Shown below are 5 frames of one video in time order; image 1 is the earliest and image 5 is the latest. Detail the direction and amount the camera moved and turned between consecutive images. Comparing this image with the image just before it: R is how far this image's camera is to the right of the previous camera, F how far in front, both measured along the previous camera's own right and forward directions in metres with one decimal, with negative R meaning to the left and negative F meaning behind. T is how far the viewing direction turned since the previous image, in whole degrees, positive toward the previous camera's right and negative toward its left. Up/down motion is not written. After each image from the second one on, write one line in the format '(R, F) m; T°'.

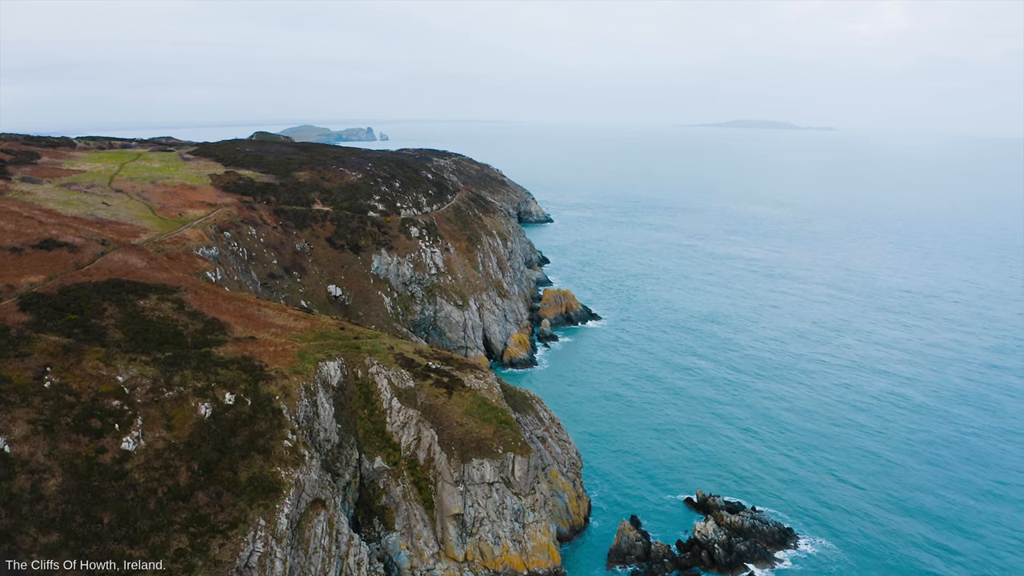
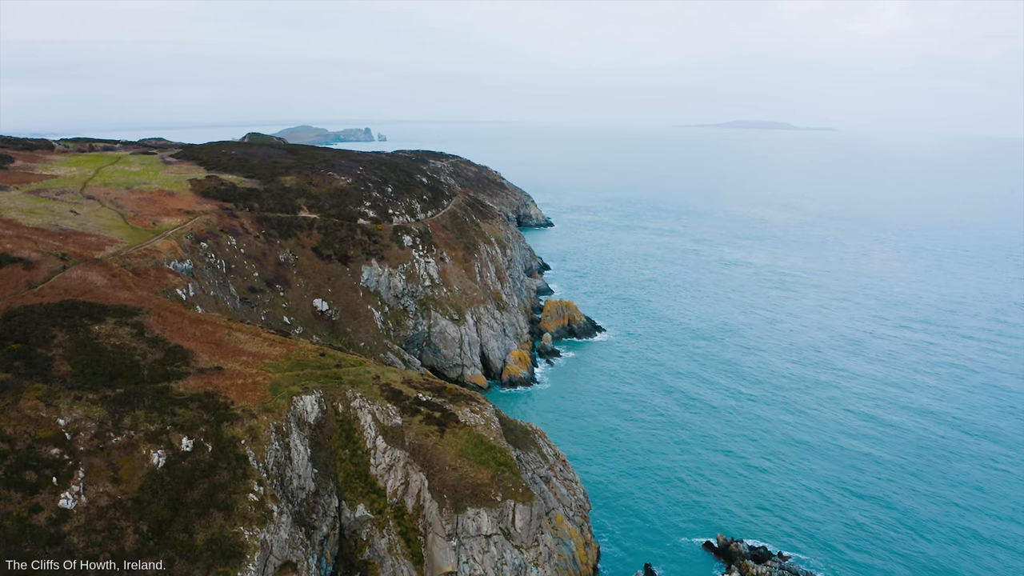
(-0.1, +5.0) m; 0°
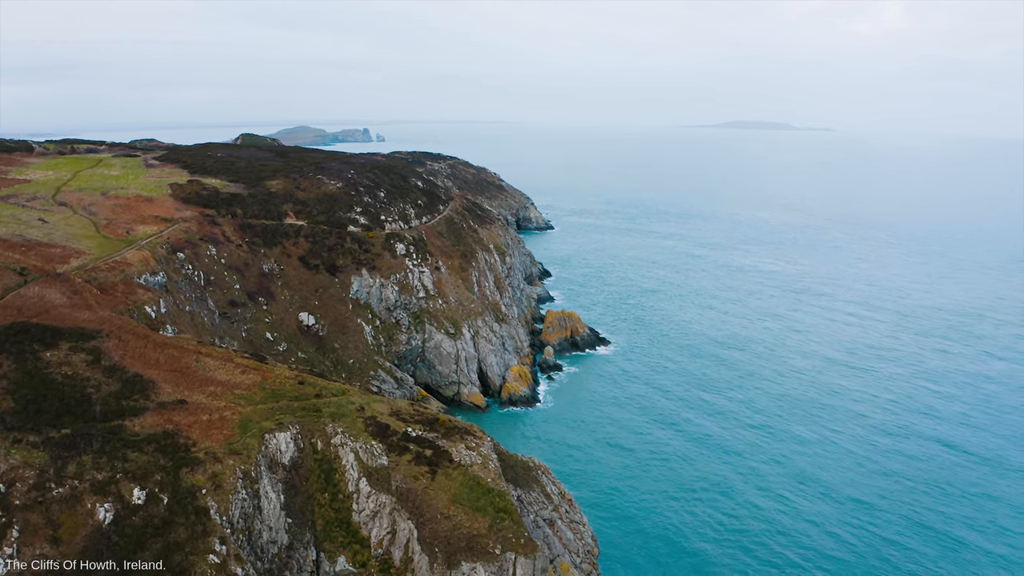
(-0.1, +4.4) m; 0°
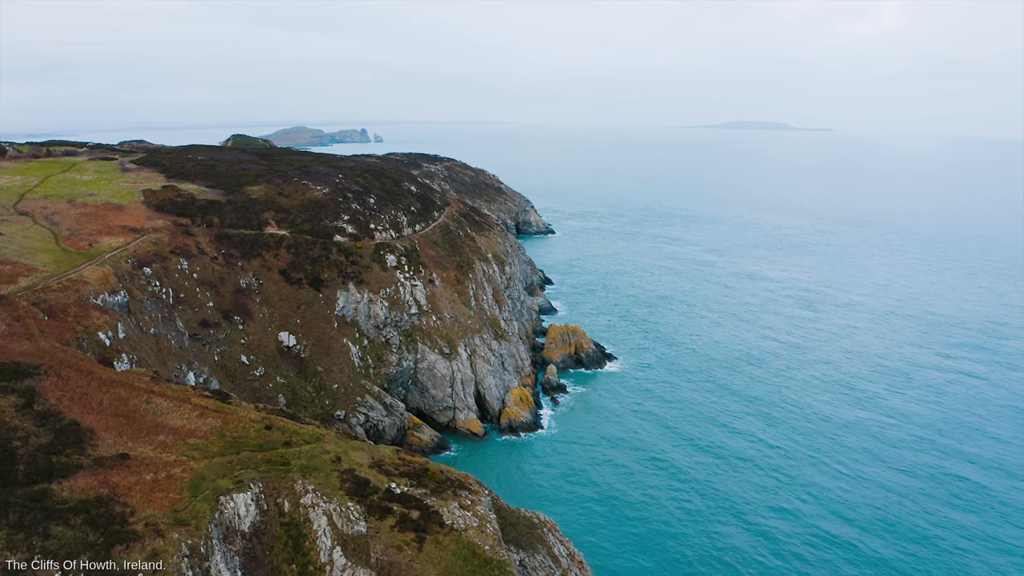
(-0.1, +5.4) m; 0°
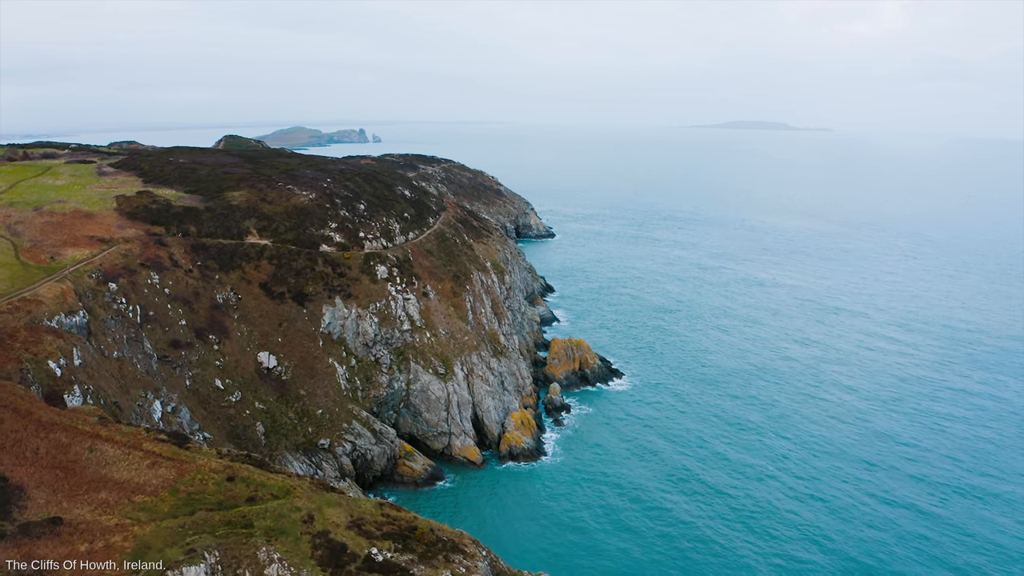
(-0.1, +4.6) m; 0°
